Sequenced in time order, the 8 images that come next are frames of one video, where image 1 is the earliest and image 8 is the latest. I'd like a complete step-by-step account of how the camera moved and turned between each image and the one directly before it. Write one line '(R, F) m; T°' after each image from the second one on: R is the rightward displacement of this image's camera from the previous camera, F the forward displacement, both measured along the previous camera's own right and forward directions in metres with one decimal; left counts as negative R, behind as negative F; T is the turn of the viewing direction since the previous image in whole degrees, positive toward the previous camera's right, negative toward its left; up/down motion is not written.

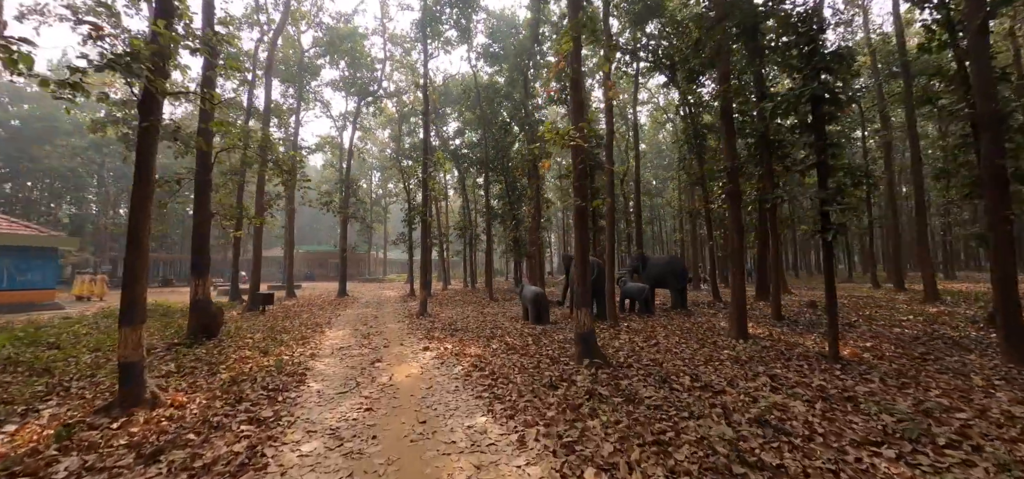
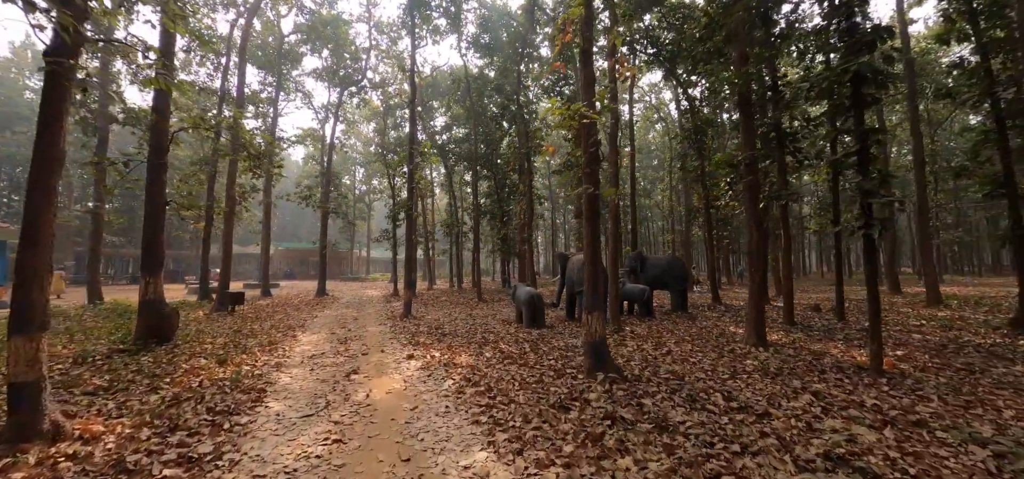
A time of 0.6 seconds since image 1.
(-0.2, +0.9) m; +2°
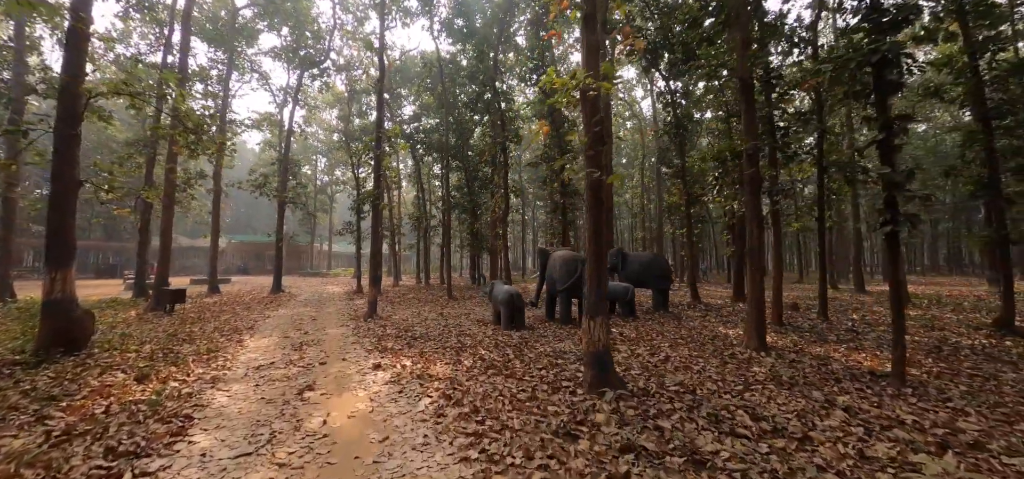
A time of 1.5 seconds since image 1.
(-0.3, +0.9) m; +4°
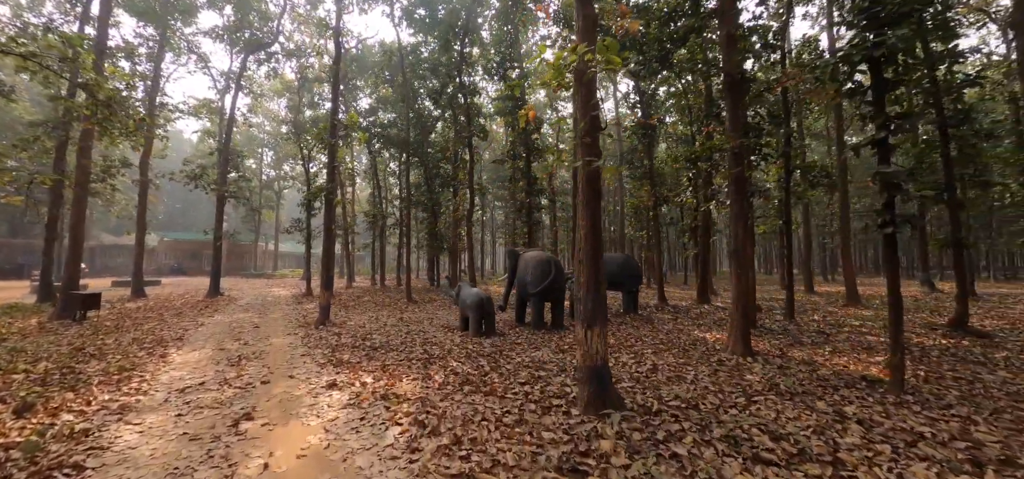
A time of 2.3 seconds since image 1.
(-0.3, +0.7) m; +6°
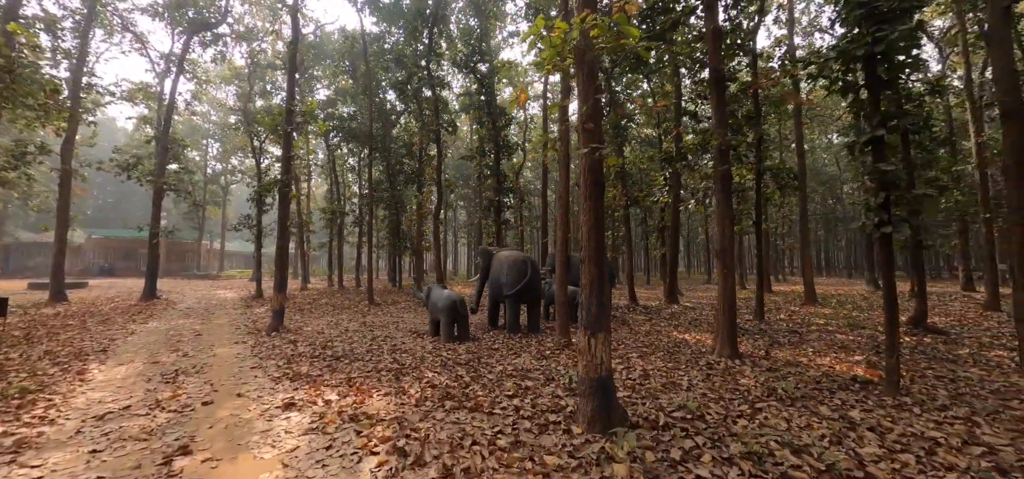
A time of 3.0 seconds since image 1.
(-0.3, +0.5) m; +5°
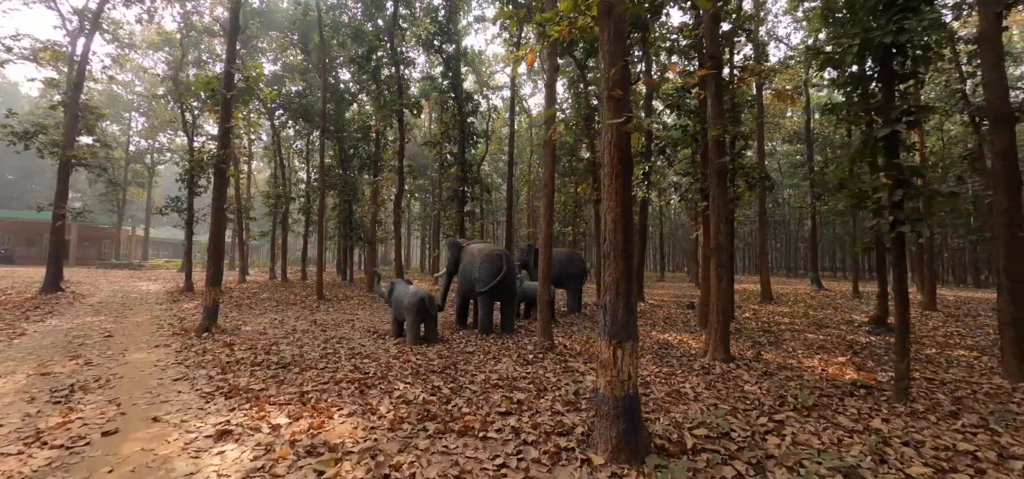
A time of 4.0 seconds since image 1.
(-0.4, +0.8) m; +6°
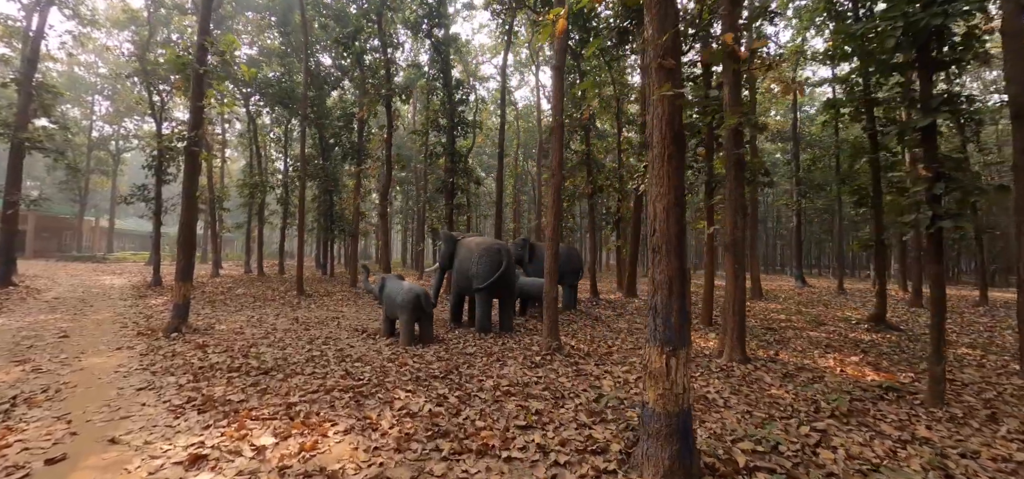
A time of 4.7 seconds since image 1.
(-0.3, +0.5) m; +3°
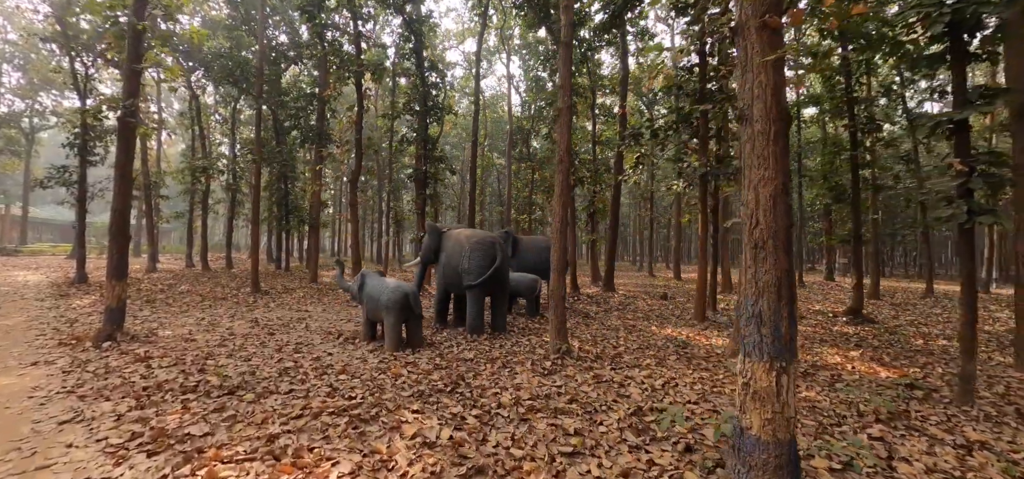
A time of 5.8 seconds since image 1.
(-0.6, +0.6) m; +6°
